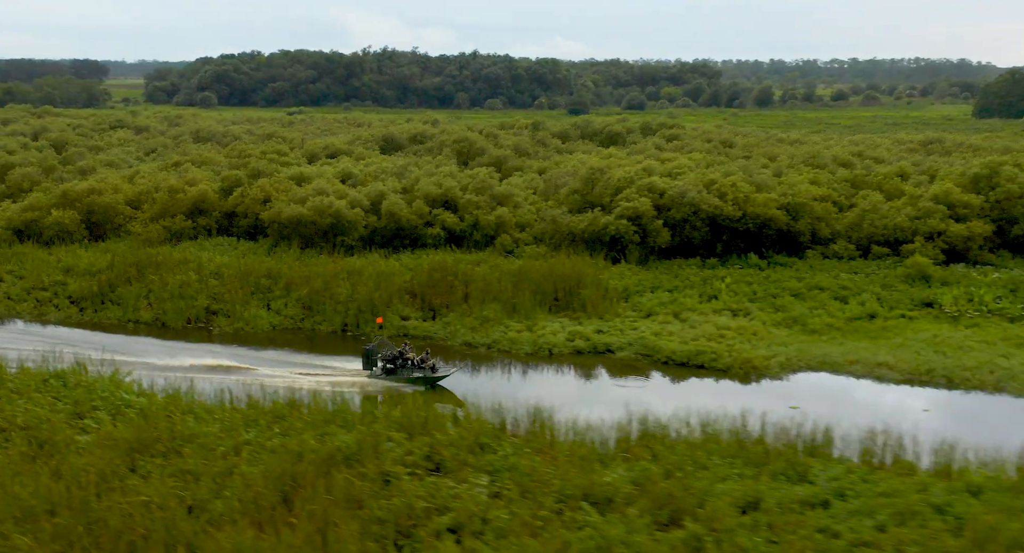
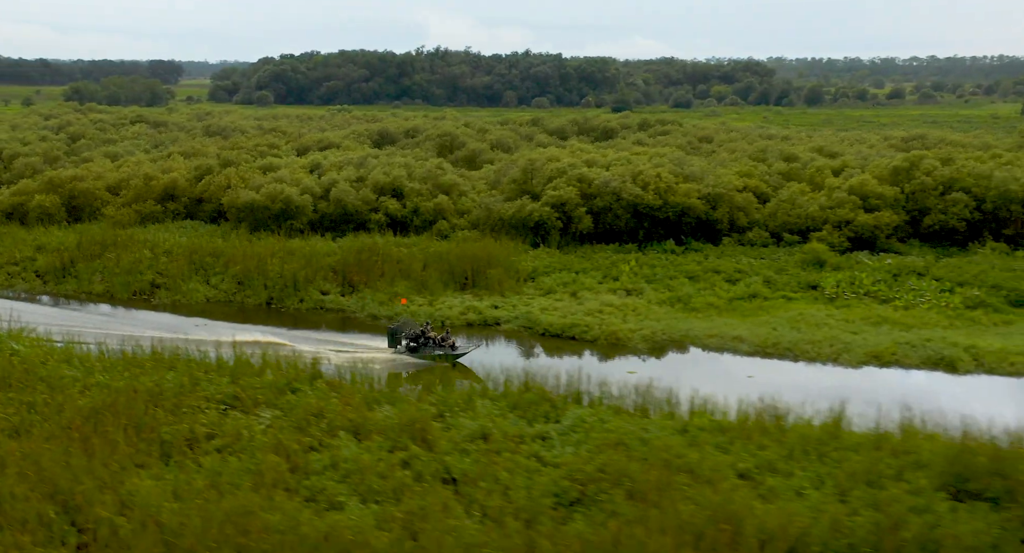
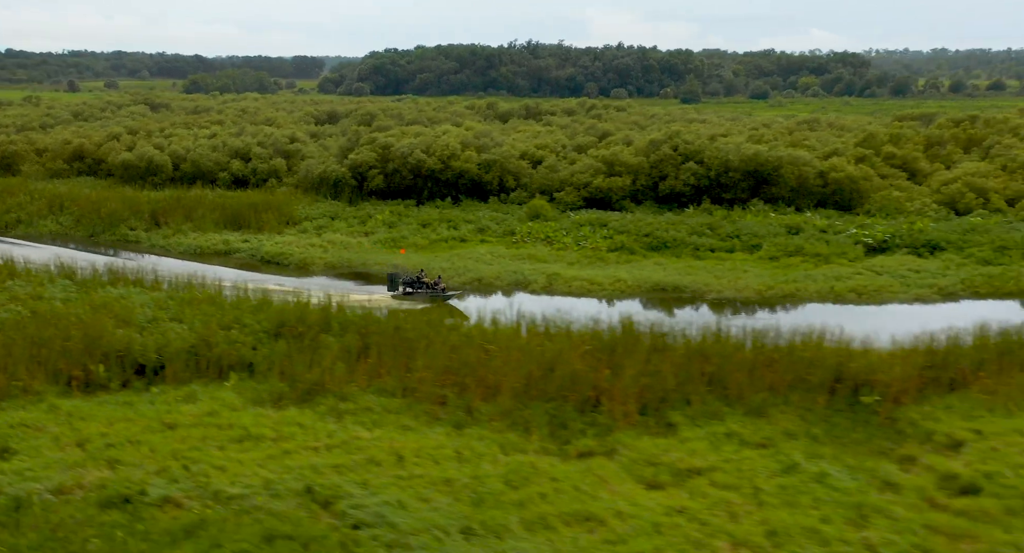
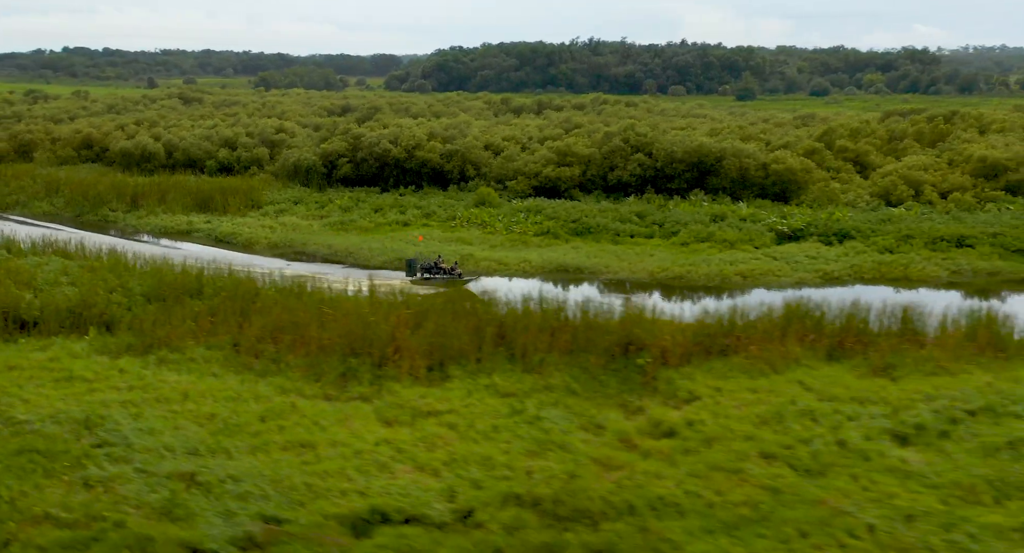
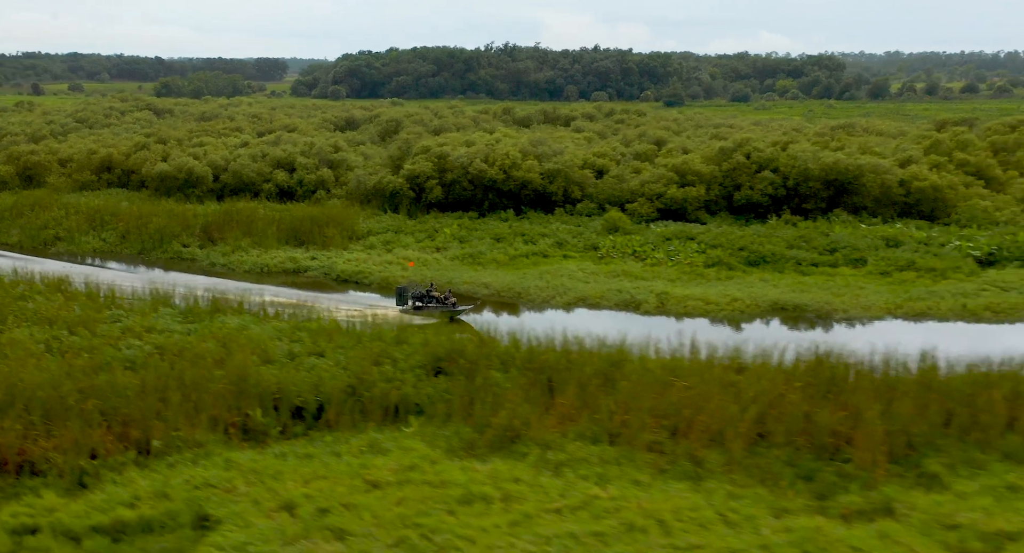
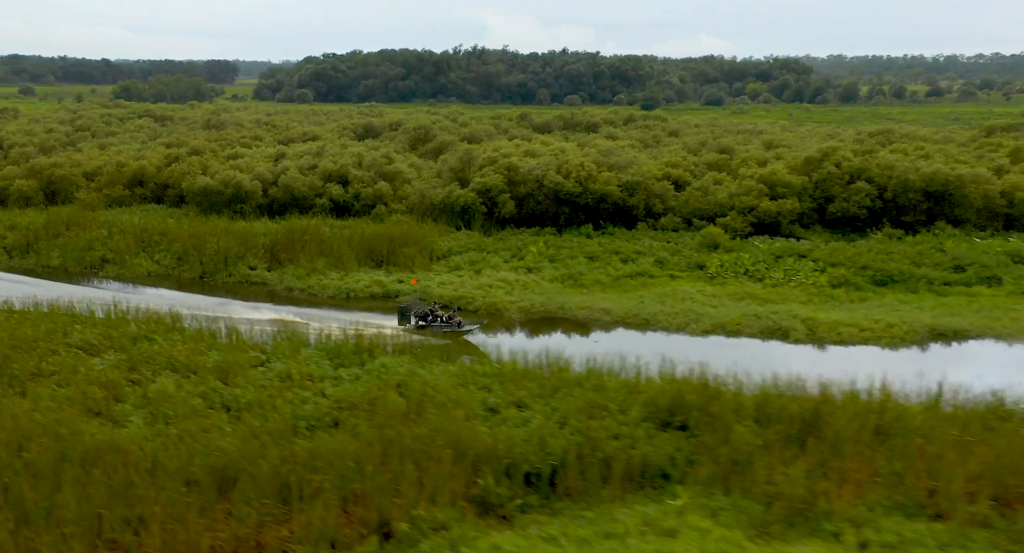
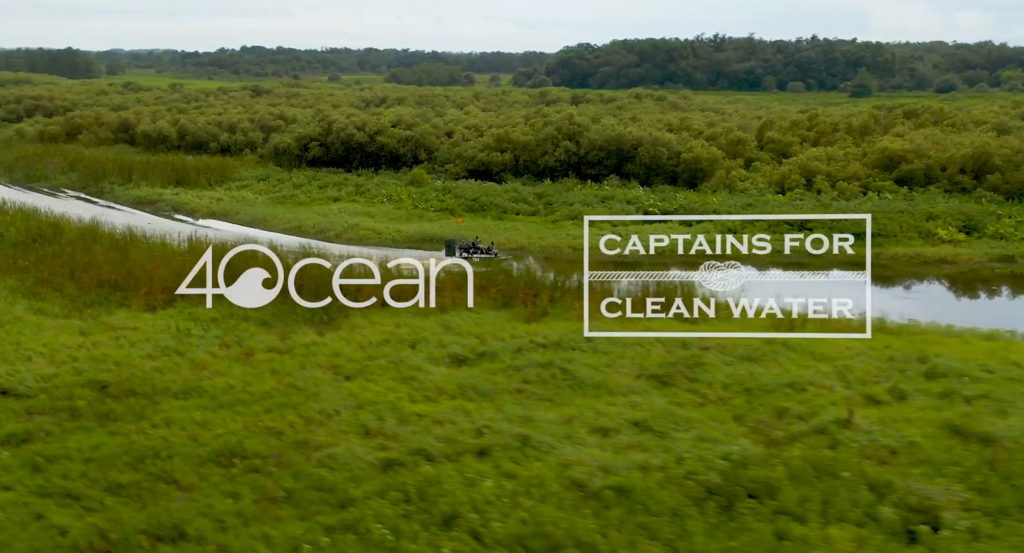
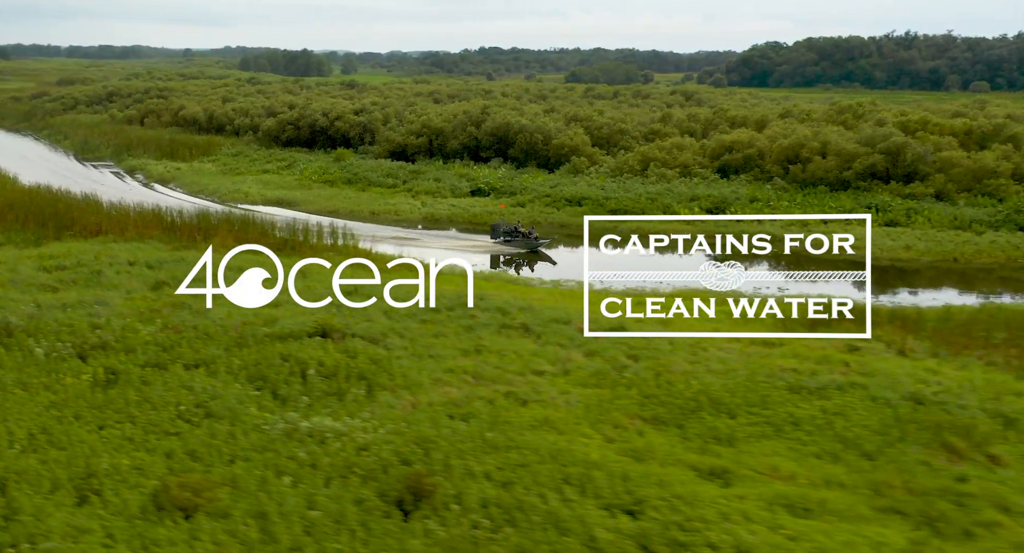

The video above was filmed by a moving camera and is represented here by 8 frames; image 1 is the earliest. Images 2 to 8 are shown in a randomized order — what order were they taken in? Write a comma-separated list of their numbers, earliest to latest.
2, 6, 5, 3, 4, 7, 8
